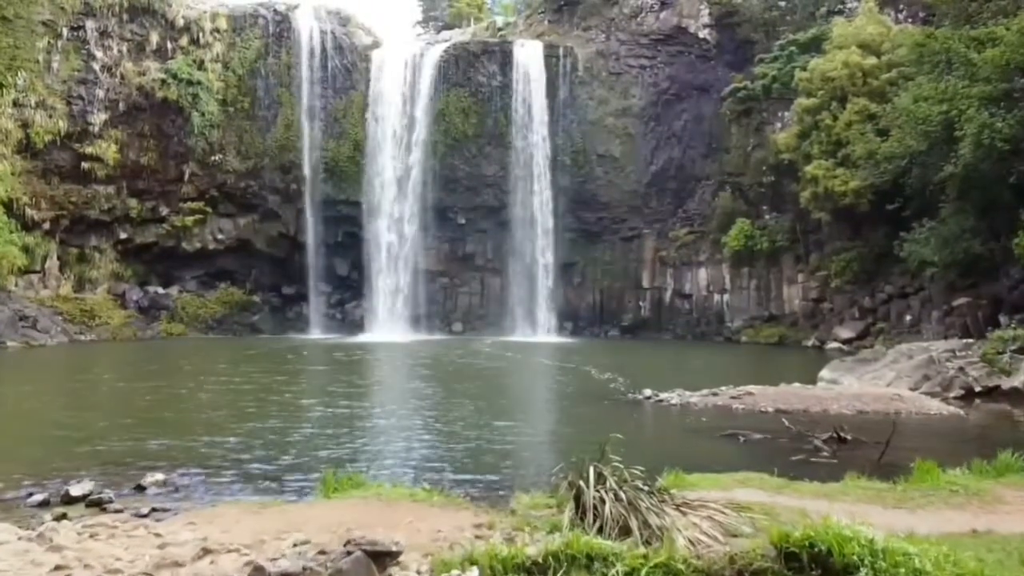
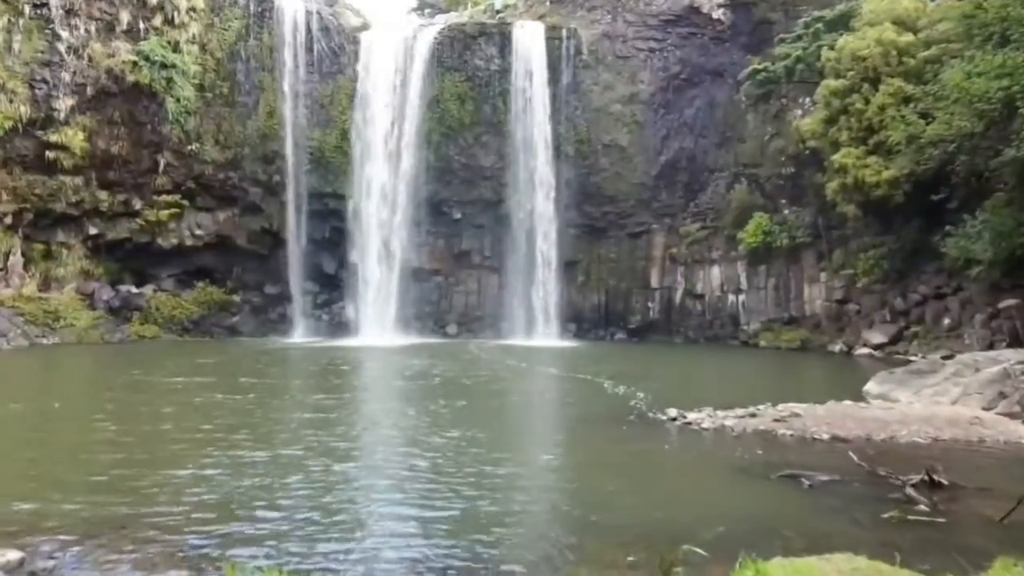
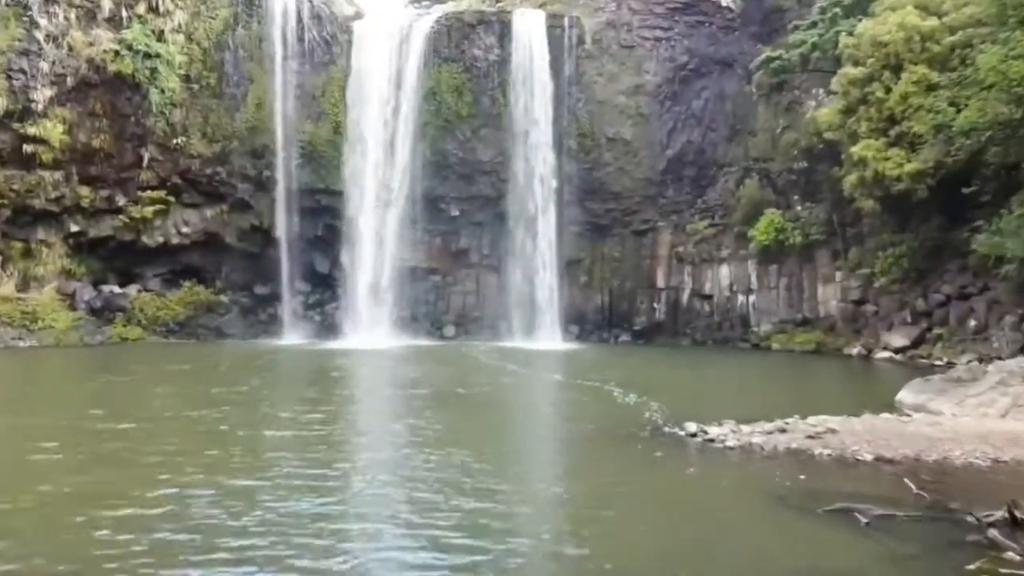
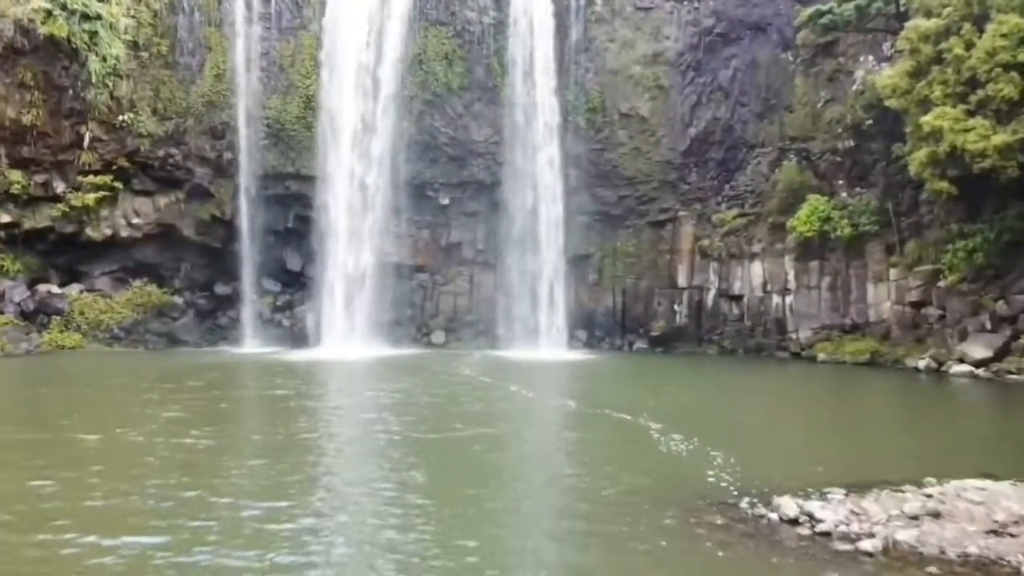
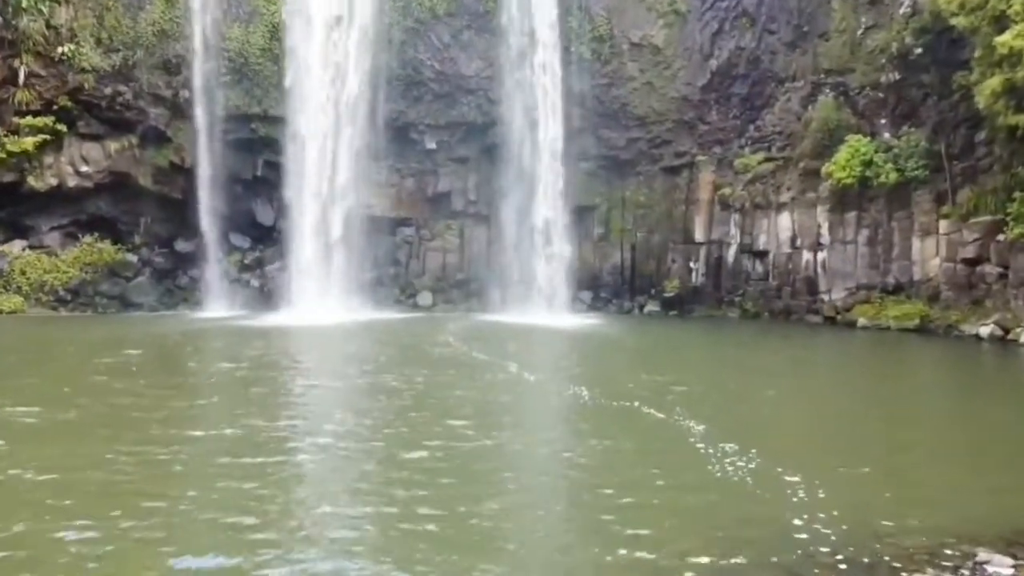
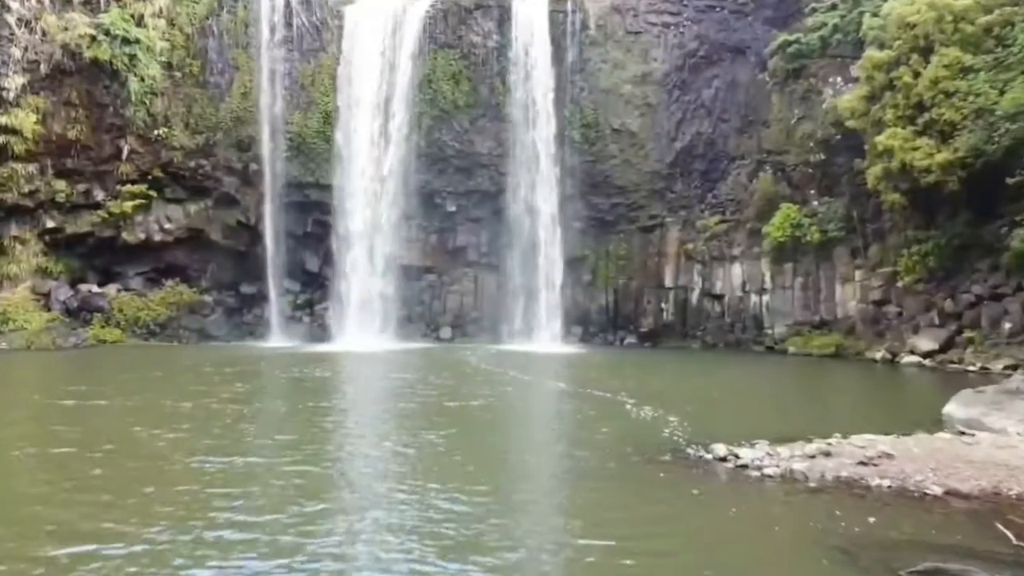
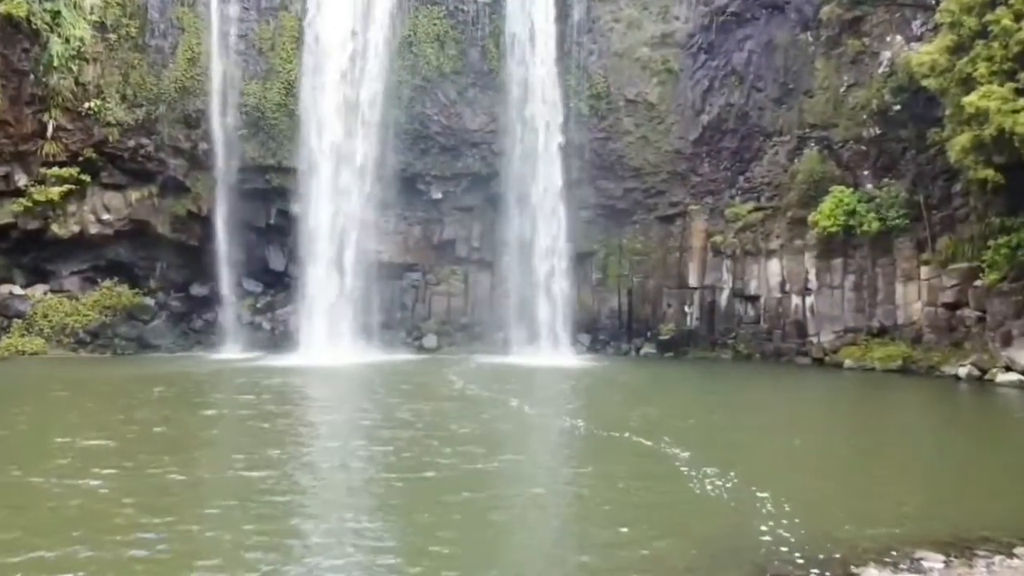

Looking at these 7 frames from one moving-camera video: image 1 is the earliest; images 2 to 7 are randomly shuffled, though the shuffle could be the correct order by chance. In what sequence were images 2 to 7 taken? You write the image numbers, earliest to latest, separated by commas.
2, 3, 6, 4, 7, 5
